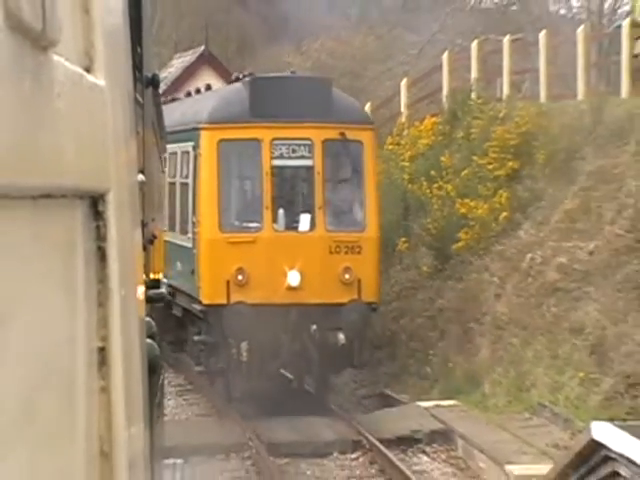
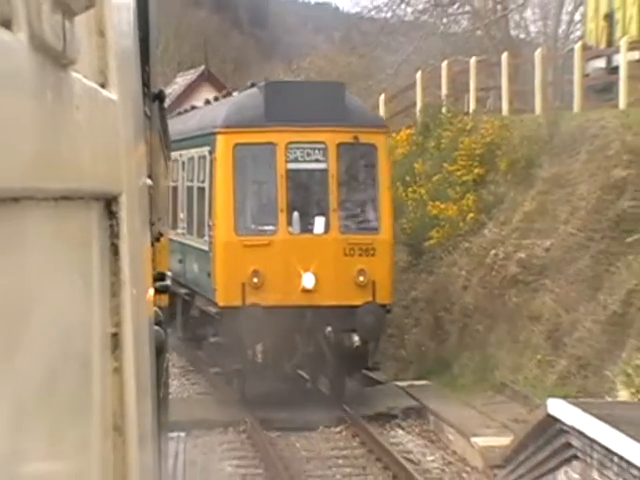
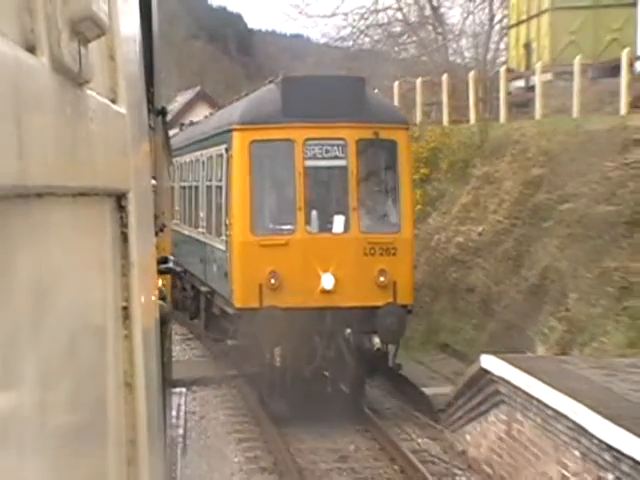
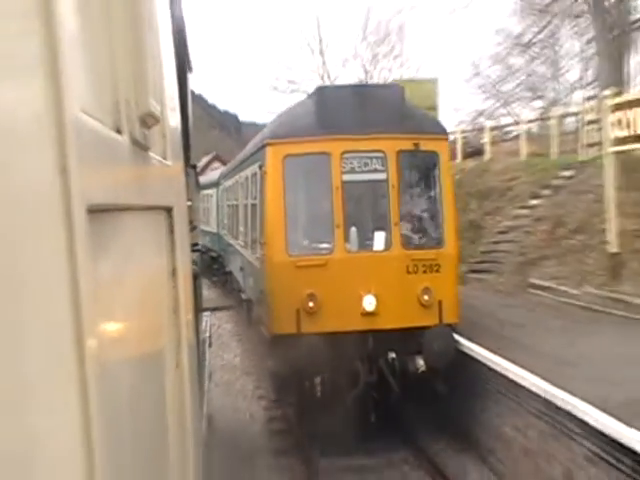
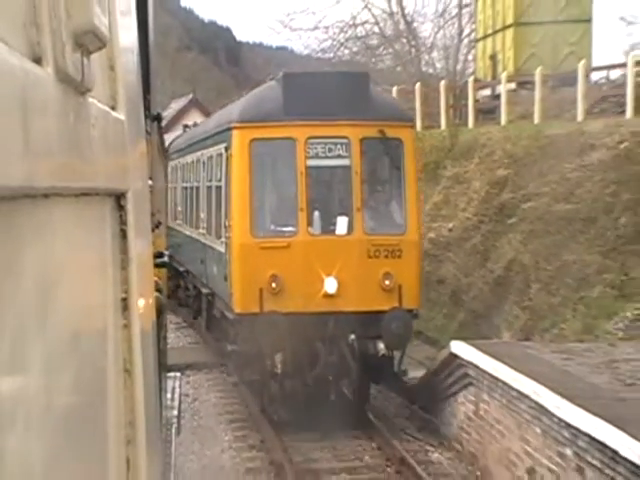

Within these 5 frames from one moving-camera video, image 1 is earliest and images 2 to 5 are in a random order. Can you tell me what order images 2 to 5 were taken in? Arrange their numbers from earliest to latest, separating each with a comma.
2, 3, 5, 4
